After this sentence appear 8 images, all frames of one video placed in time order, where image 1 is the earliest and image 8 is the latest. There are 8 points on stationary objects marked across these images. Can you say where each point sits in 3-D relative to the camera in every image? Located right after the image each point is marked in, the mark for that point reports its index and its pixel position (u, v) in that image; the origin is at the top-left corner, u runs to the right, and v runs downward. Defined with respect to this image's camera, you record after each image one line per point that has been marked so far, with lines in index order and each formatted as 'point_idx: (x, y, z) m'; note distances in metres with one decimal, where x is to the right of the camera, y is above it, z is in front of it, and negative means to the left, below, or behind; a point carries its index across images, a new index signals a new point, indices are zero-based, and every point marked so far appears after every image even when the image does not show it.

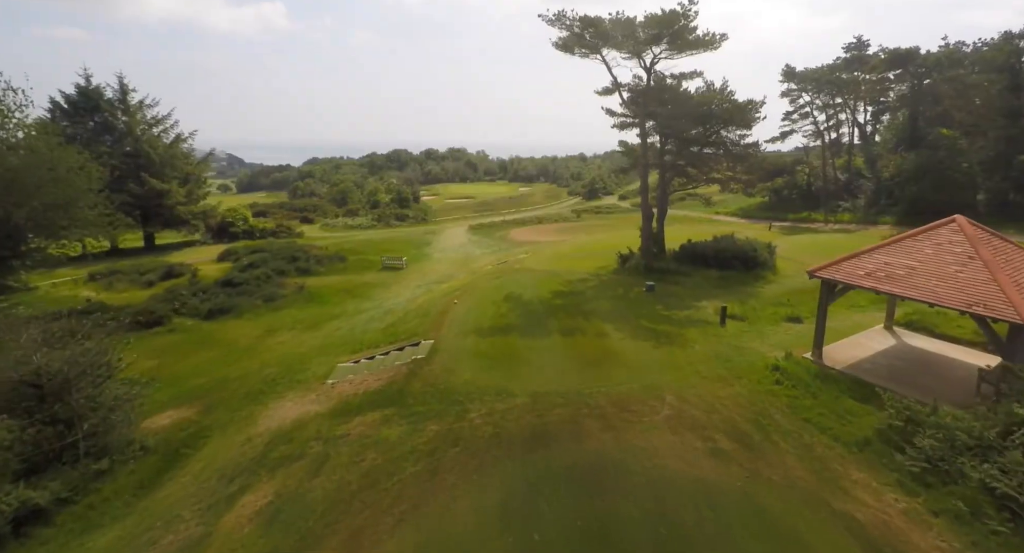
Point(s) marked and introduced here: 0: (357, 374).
0: (-5.6, -3.5, +17.7) m
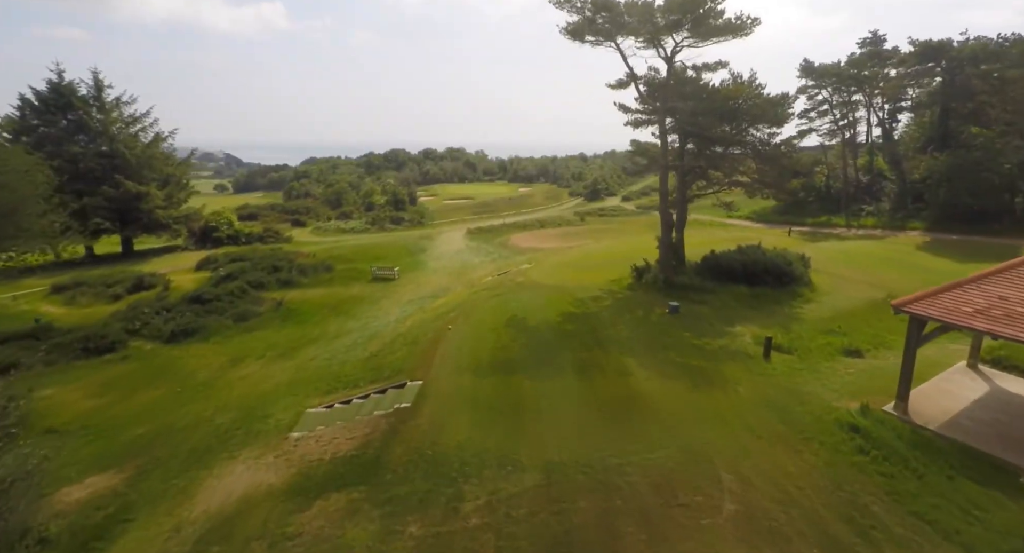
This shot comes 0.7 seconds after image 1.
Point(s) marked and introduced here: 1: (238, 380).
0: (-5.5, -4.4, +14.4) m
1: (-10.9, -4.2, +19.4) m
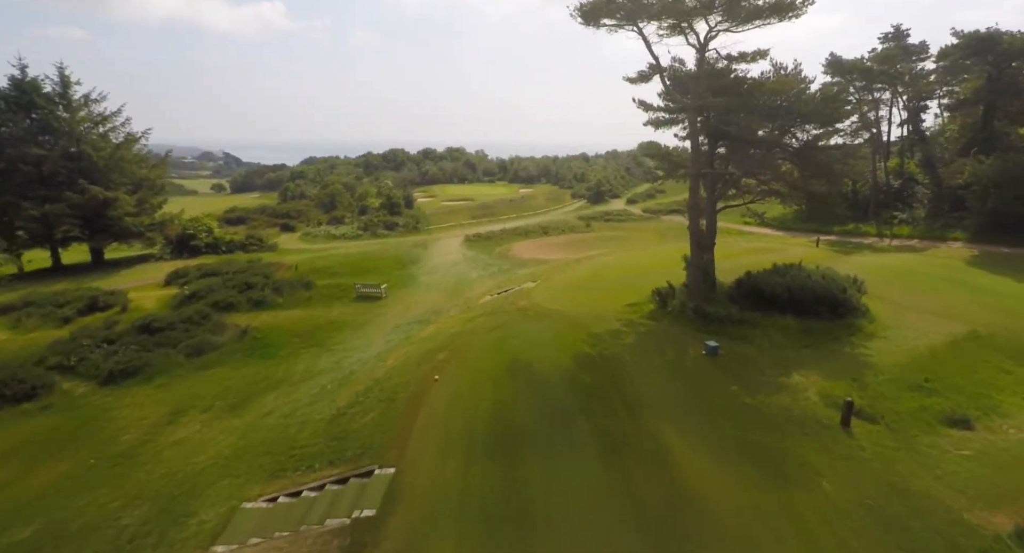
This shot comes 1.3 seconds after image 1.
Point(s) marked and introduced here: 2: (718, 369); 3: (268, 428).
0: (-5.4, -5.7, +10.5) m
1: (-10.9, -5.4, +15.5) m
2: (+7.0, -3.1, +16.6) m
3: (-7.8, -4.9, +15.6) m
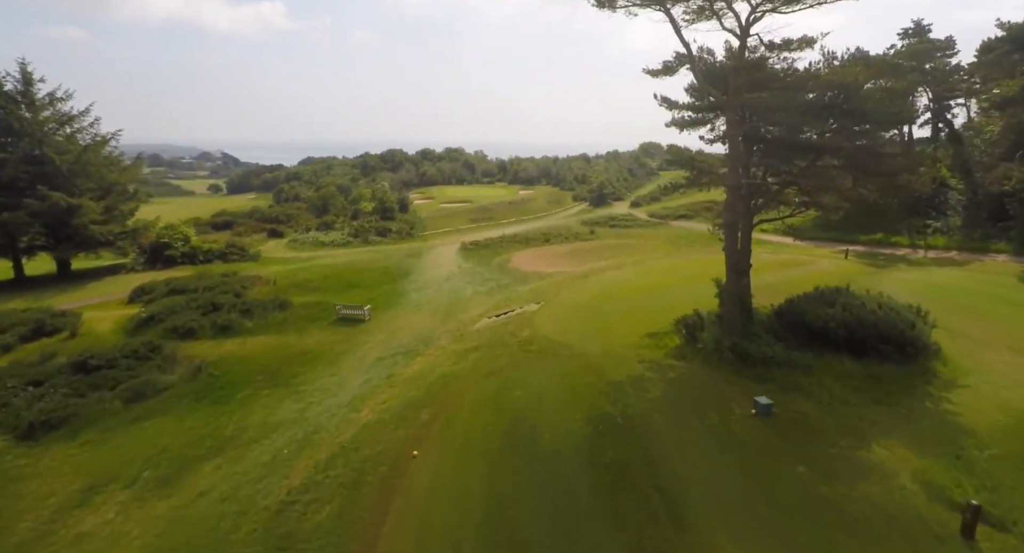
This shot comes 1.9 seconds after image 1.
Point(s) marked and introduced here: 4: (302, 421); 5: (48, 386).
0: (-5.4, -6.8, +6.9) m
1: (-10.8, -6.6, +11.9) m
2: (+7.0, -4.3, +13.0) m
3: (-7.8, -6.1, +12.1) m
4: (-7.2, -5.0, +17.0) m
5: (-18.9, -4.4, +19.9) m
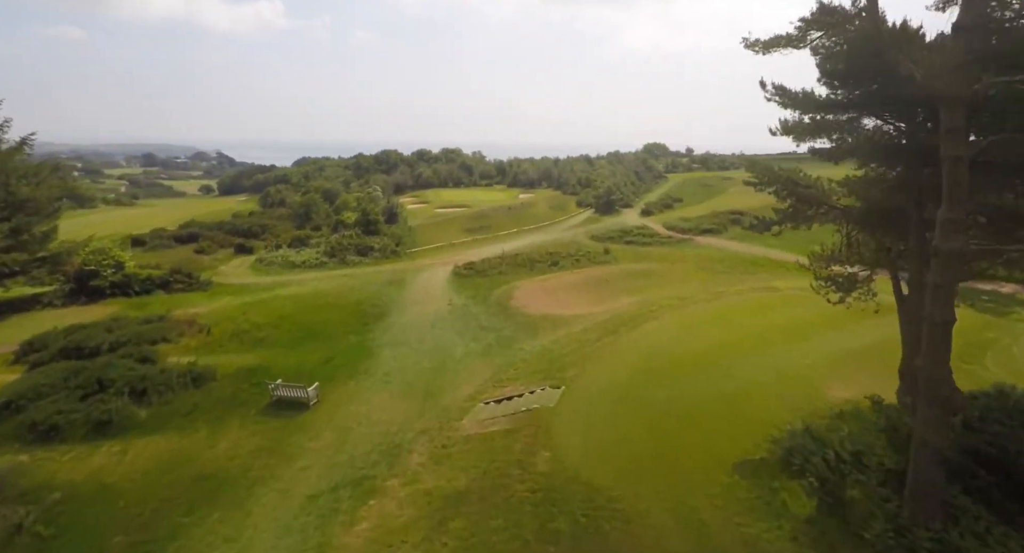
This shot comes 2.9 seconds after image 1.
0: (-5.1, -9.6, -1.1) m
1: (-10.5, -9.3, +3.8) m
2: (+7.3, -7.0, +5.0) m
3: (-7.5, -8.8, +4.0) m
4: (-7.0, -7.7, +8.9) m
5: (-18.6, -7.1, +11.7) m
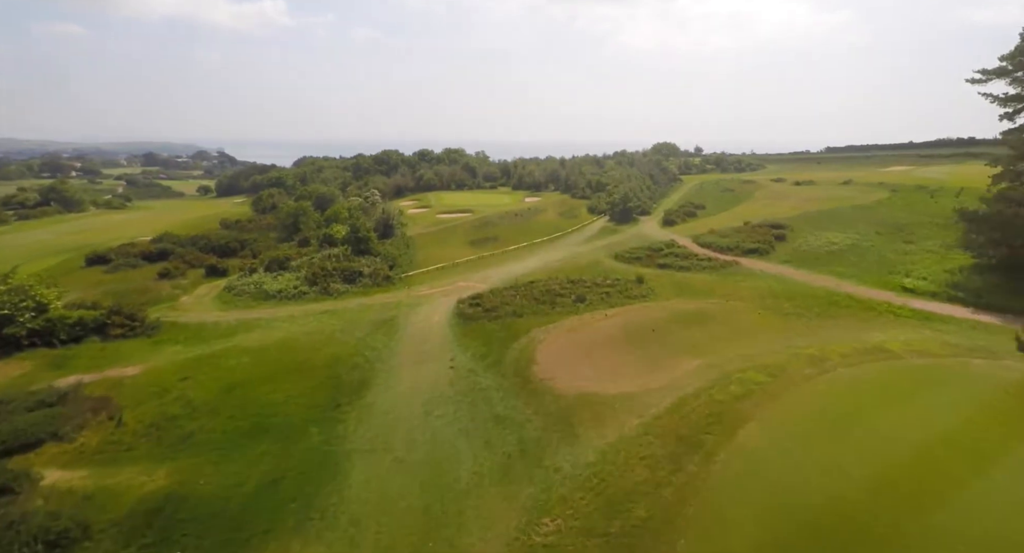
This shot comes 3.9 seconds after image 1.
0: (-4.1, -12.5, -8.8) m
1: (-9.6, -12.2, -3.9) m
2: (+8.3, -9.9, -2.8) m
3: (-6.6, -11.7, -3.7) m
4: (-6.0, -10.6, +1.2) m
5: (-17.6, -10.0, +4.1) m
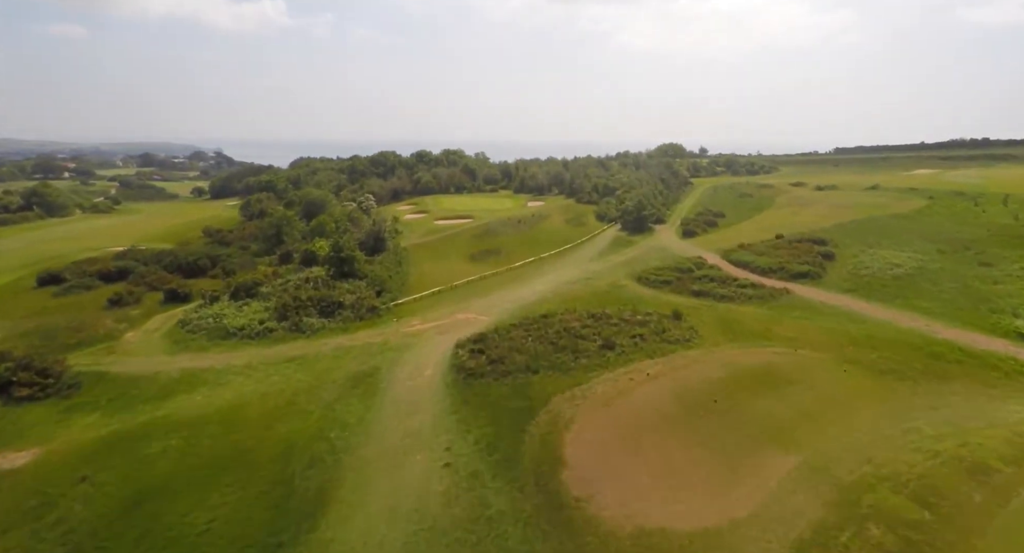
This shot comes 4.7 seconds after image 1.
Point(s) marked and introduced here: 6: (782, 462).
0: (-3.3, -14.9, -15.8) m
1: (-8.8, -14.6, -10.8) m
2: (+9.1, -12.2, -9.7) m
3: (-5.8, -14.1, -10.7) m
4: (-5.2, -13.0, -5.8) m
5: (-16.9, -12.4, -2.9) m
6: (+9.6, -6.4, +17.8) m
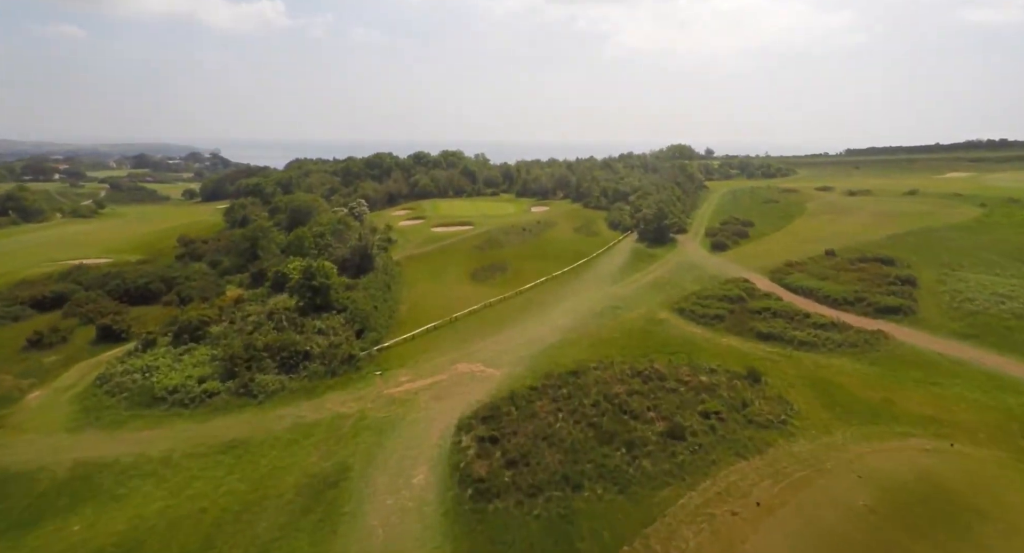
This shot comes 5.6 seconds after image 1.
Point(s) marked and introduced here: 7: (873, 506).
0: (-2.1, -17.2, -24.1) m
1: (-7.6, -16.9, -19.2) m
2: (+10.3, -14.5, -18.0) m
3: (-4.6, -16.4, -19.0) m
4: (-4.0, -15.3, -14.1) m
5: (-15.7, -14.7, -11.3) m
6: (+10.7, -8.8, +9.5) m
7: (+11.2, -7.3, +15.6) m
